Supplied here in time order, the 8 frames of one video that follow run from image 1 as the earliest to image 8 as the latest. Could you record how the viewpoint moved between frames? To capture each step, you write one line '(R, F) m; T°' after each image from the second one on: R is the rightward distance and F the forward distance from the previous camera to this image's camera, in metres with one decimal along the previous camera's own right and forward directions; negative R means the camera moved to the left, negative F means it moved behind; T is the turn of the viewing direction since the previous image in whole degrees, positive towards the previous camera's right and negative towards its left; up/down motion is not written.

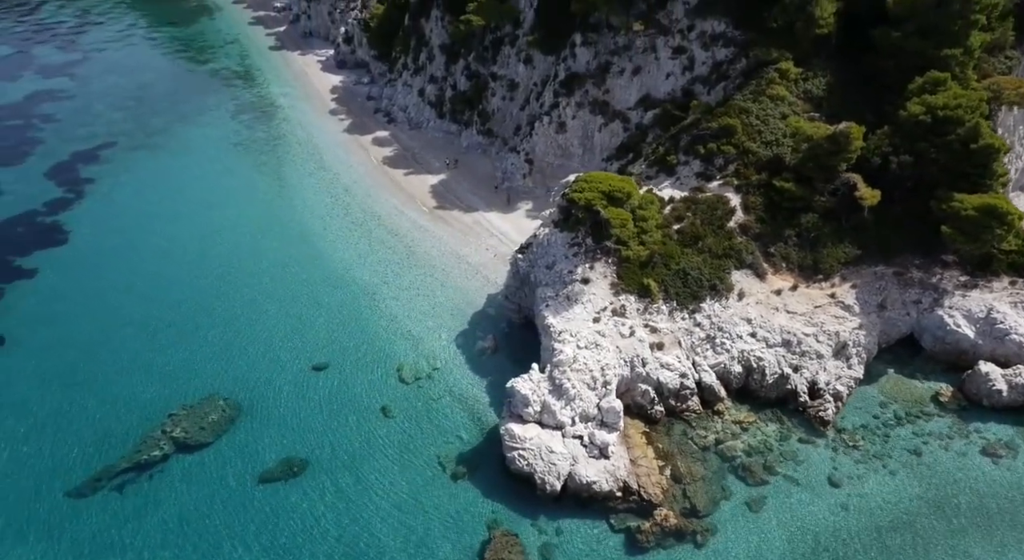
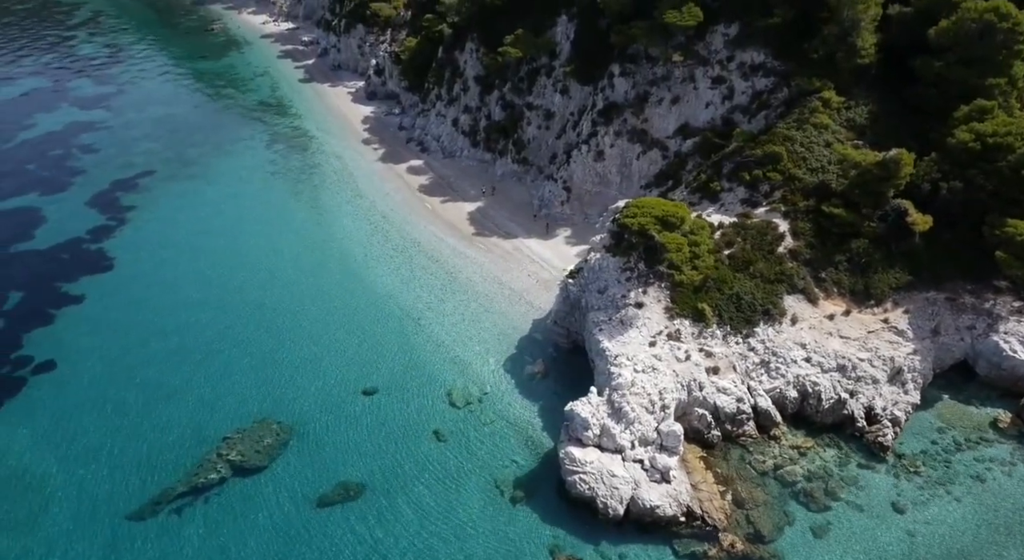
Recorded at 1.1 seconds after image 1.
(-2.0, -0.2) m; 0°
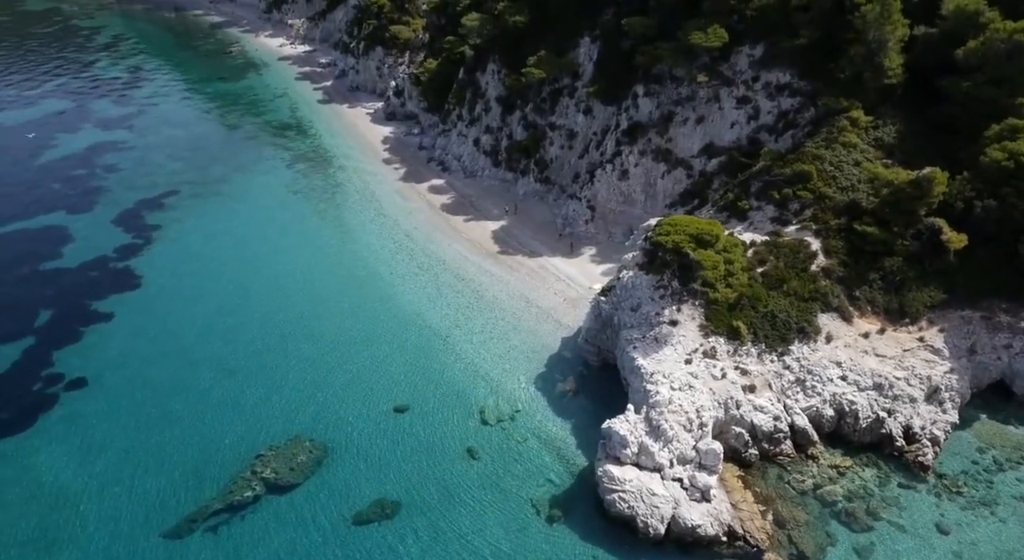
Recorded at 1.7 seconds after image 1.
(-1.2, -0.1) m; 0°
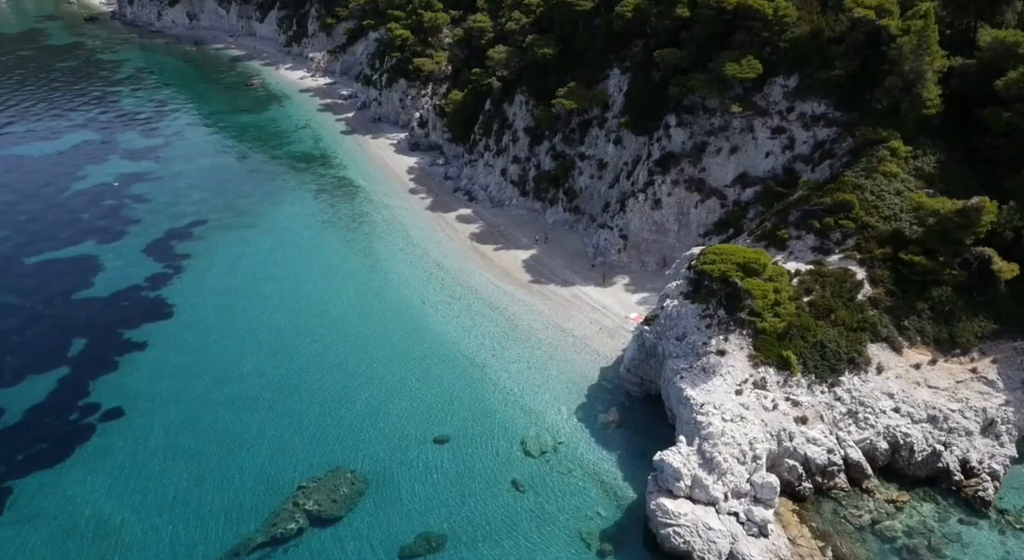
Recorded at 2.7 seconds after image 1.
(-1.7, +0.1) m; 0°
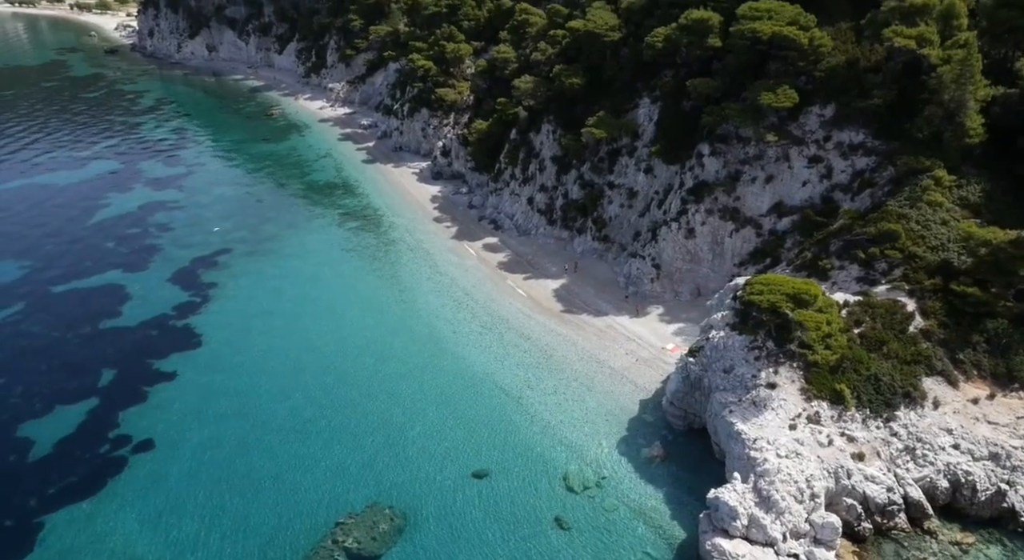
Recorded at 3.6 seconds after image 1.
(-1.5, +0.4) m; -1°
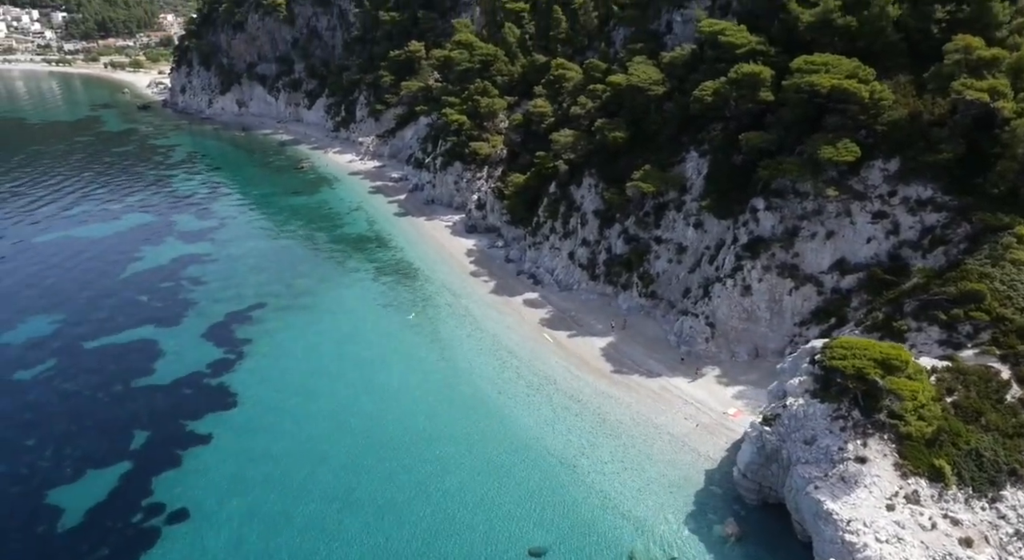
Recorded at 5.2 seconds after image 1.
(-1.9, +1.3) m; -1°
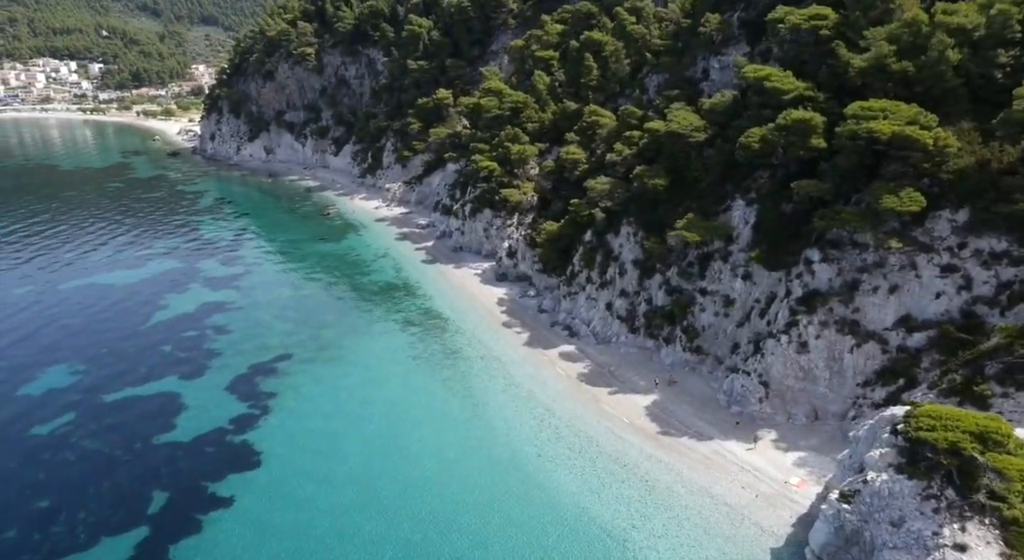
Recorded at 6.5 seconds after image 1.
(-1.2, +1.7) m; -2°
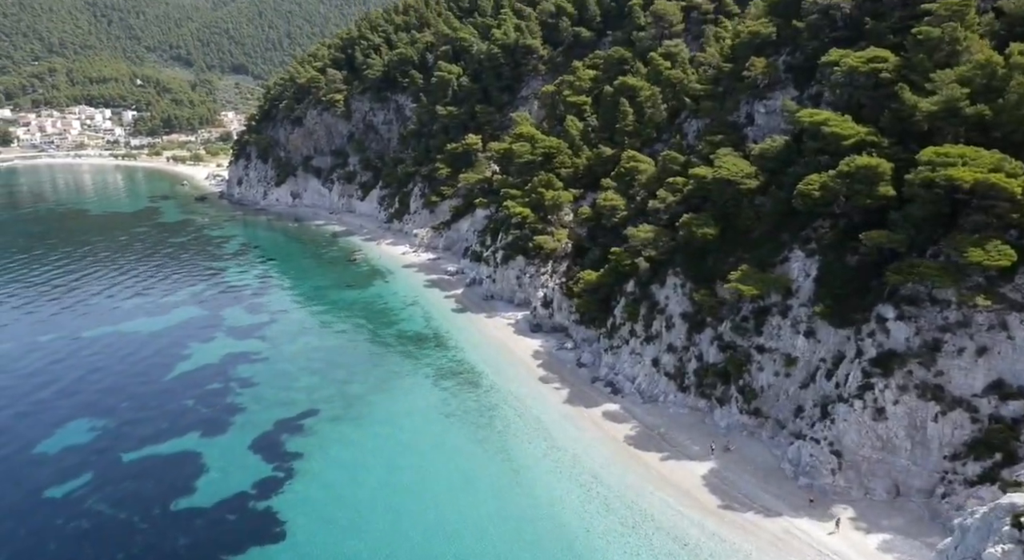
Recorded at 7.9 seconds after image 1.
(-1.4, +2.2) m; -2°
